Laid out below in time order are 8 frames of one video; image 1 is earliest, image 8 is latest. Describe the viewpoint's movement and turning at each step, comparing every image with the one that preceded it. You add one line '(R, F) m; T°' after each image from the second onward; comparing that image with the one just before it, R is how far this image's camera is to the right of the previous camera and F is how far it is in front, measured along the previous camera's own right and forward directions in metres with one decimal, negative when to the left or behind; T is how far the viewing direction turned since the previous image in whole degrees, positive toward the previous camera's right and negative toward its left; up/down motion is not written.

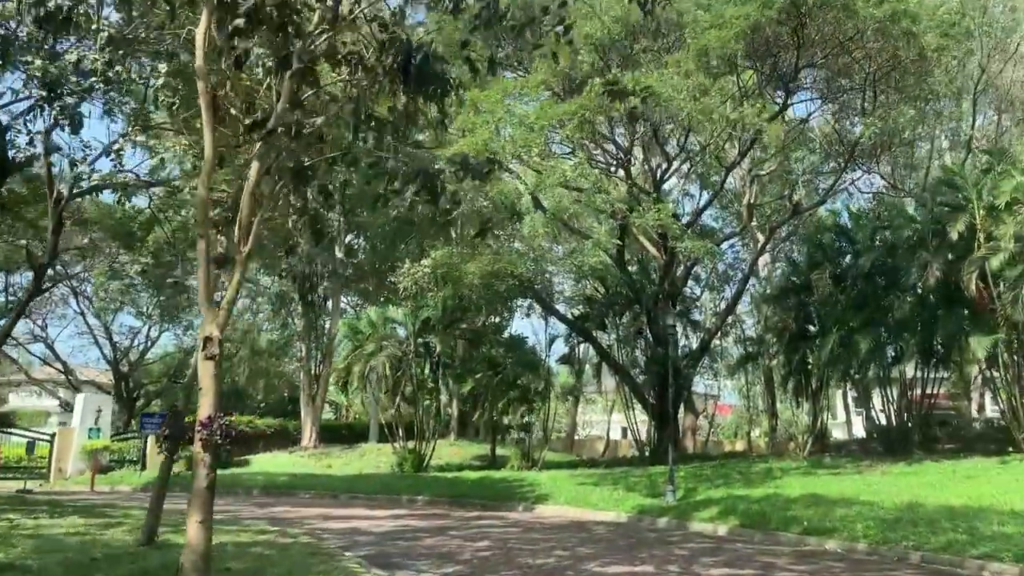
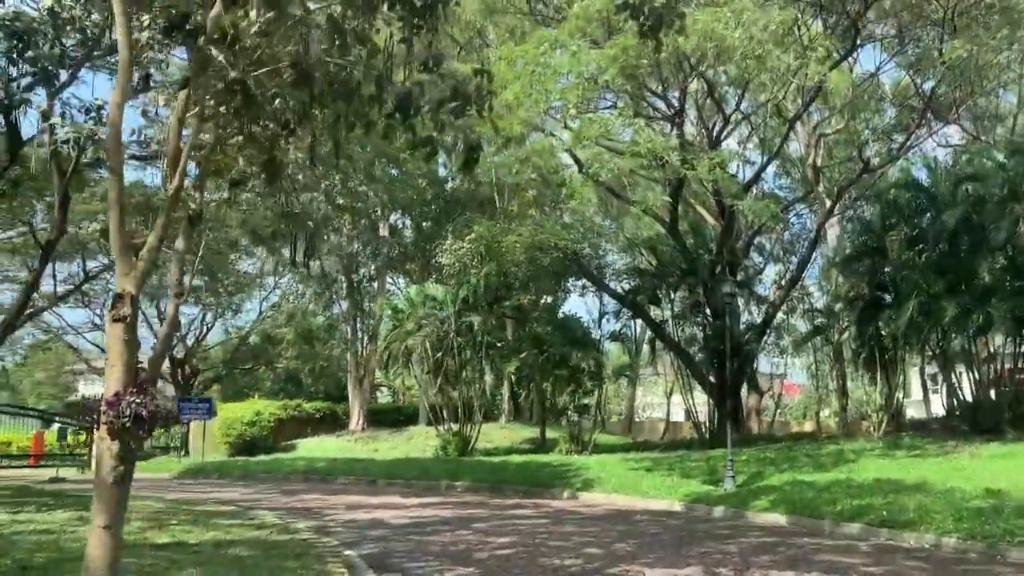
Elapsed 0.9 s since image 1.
(+0.5, +1.5) m; -4°
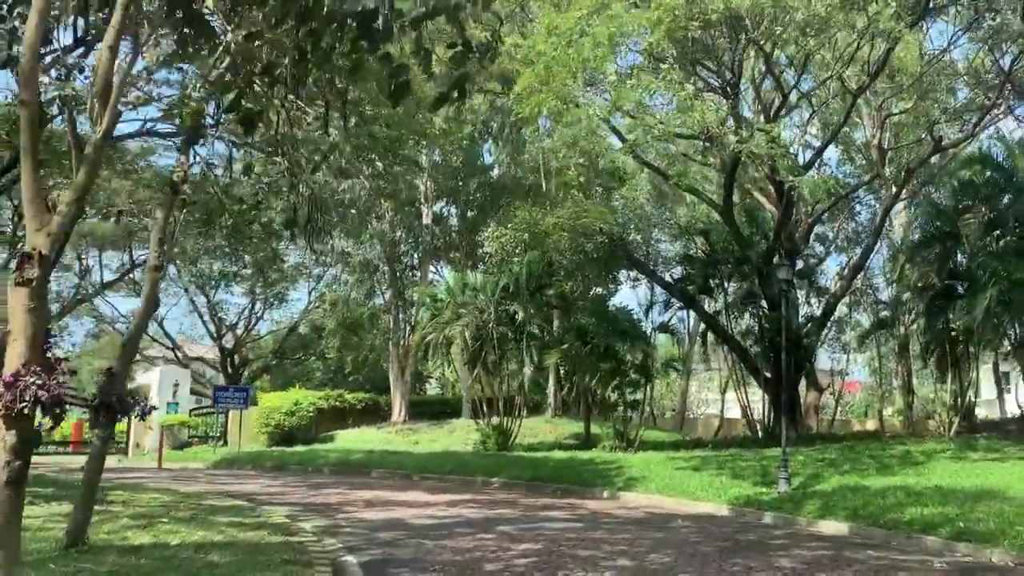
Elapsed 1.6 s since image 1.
(+0.3, +1.1) m; -4°
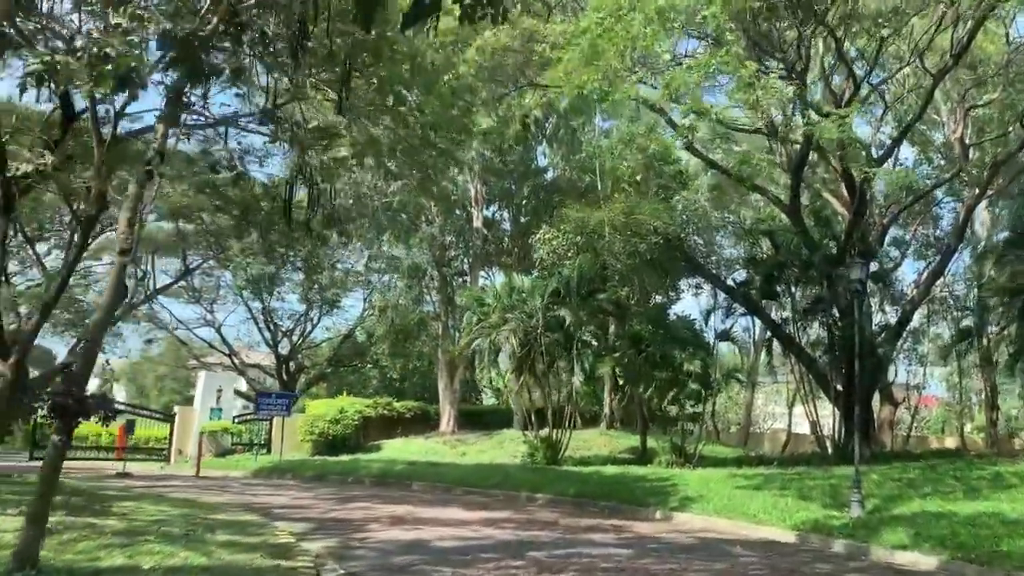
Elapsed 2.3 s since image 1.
(+0.3, +1.2) m; -4°
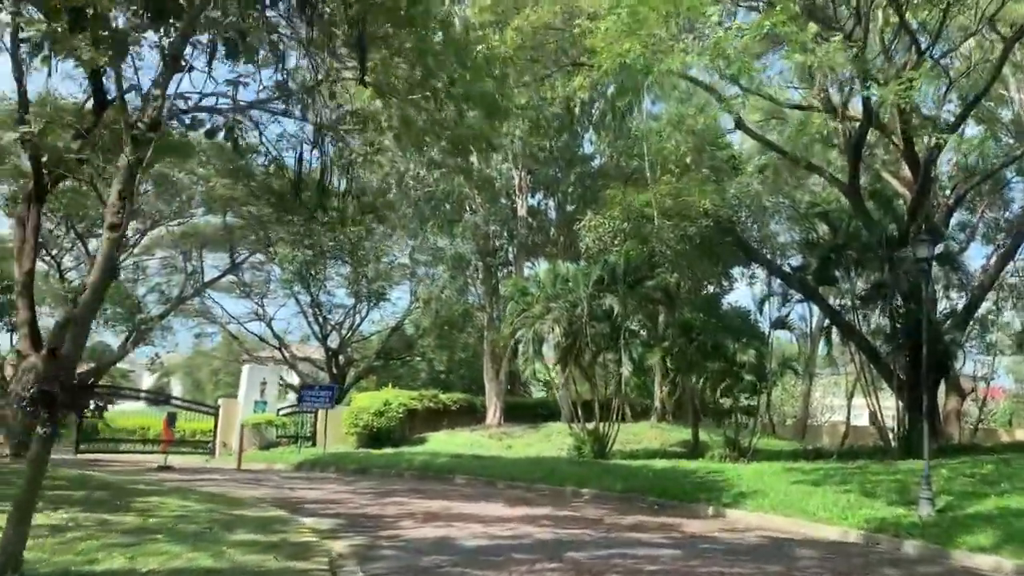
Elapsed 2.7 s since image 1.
(+0.2, +0.7) m; -3°
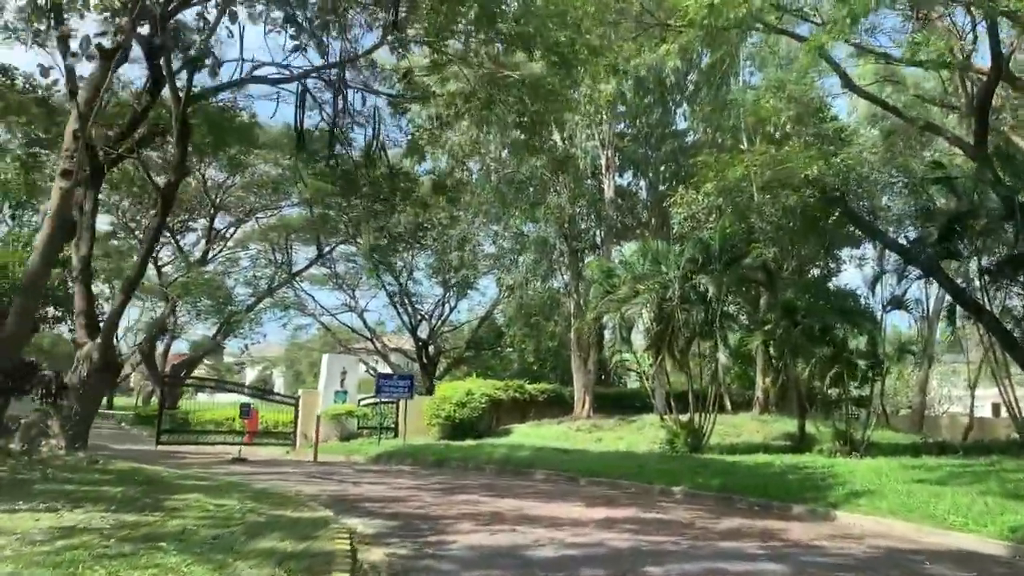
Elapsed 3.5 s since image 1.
(+0.3, +1.4) m; -6°
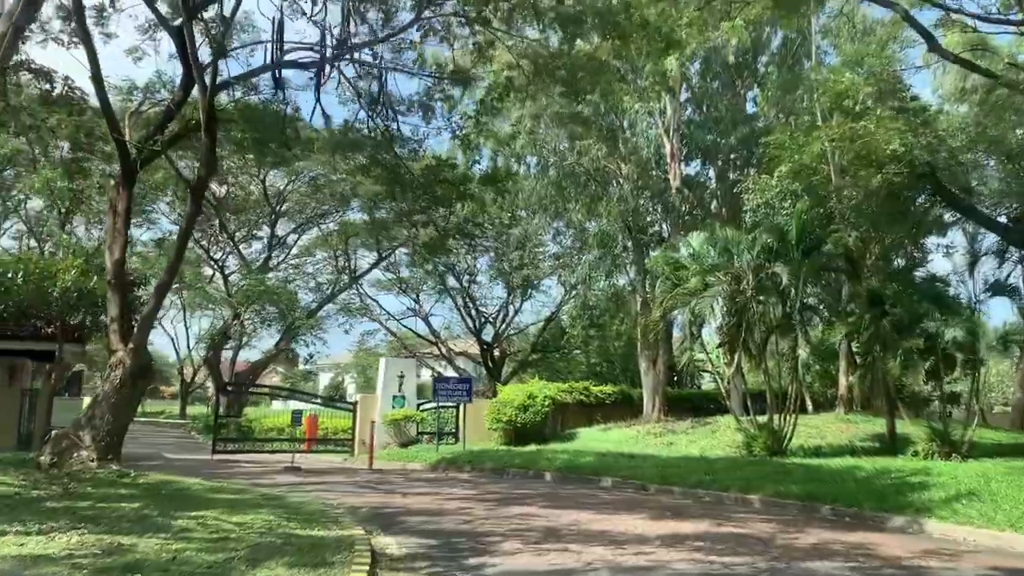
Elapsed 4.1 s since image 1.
(+0.2, +1.2) m; -5°
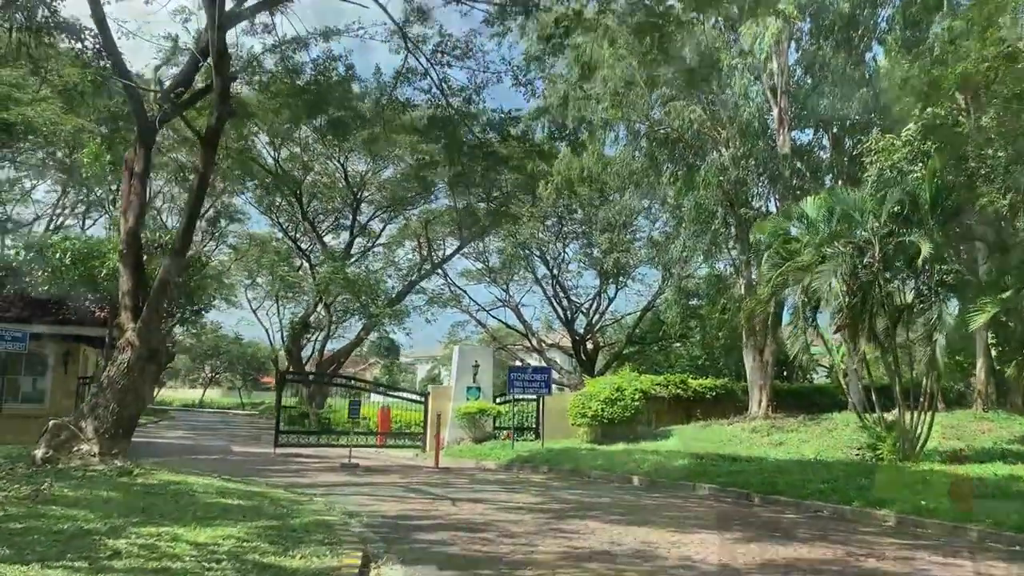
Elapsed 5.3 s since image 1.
(+0.4, +2.3) m; -7°
